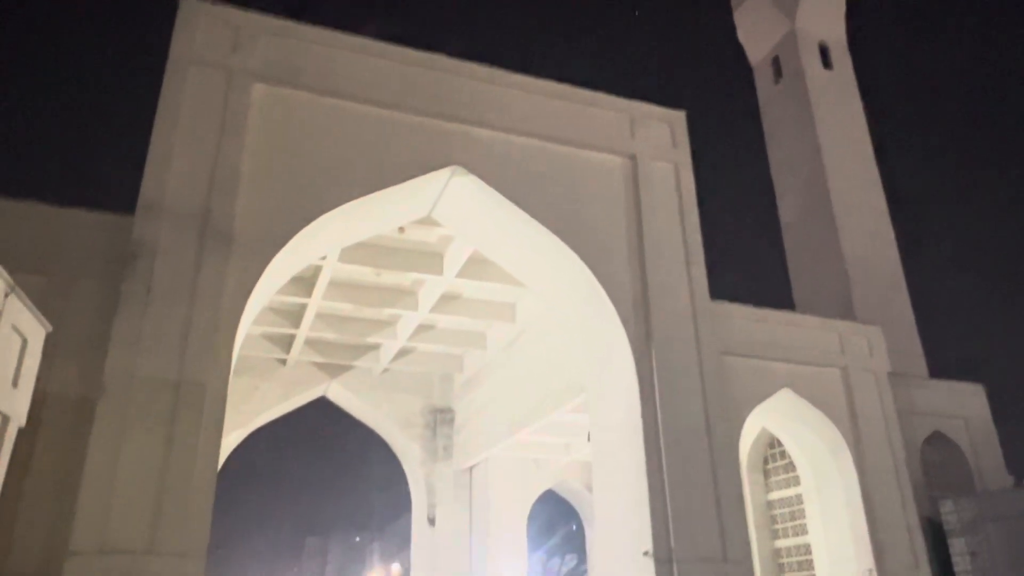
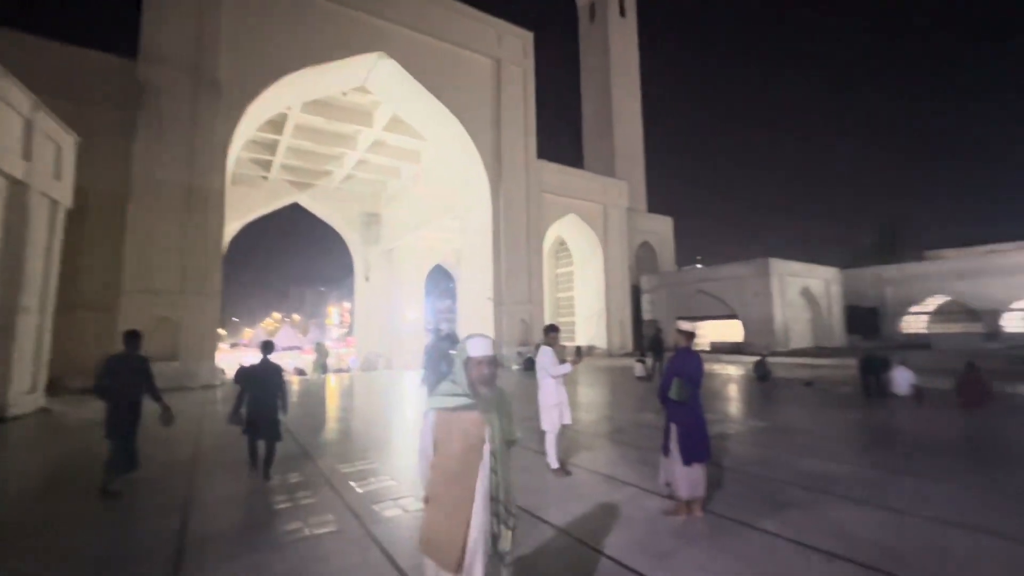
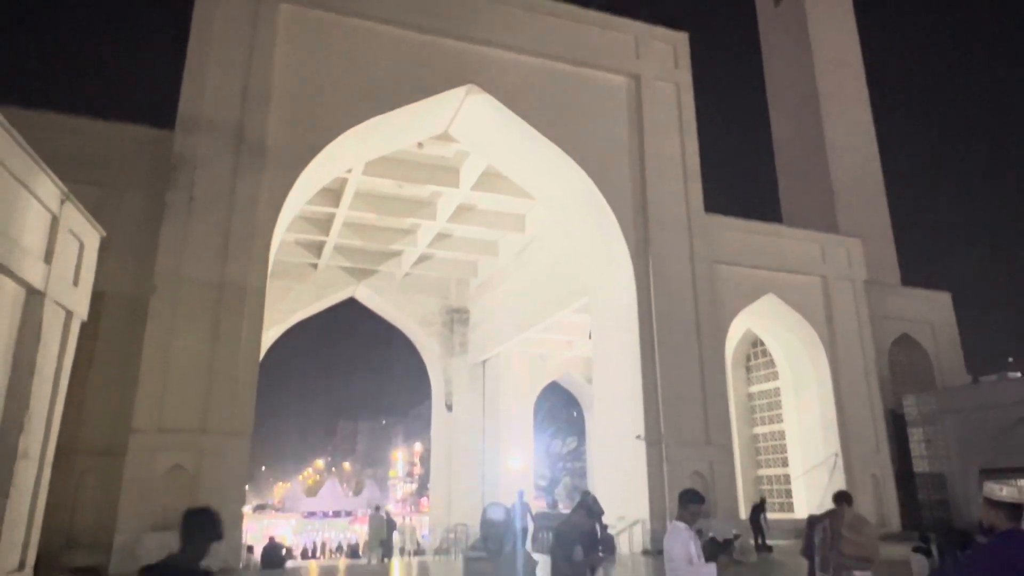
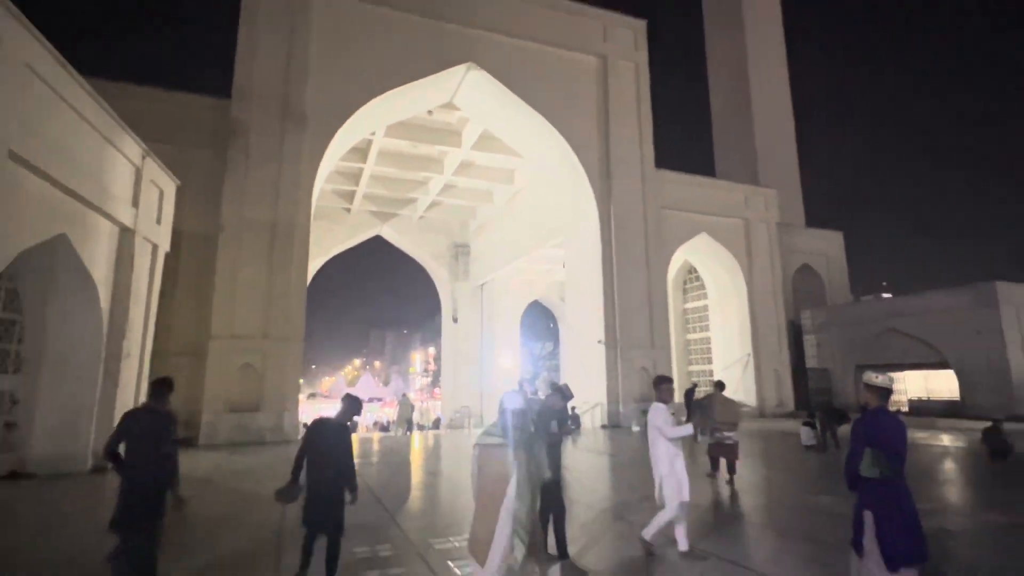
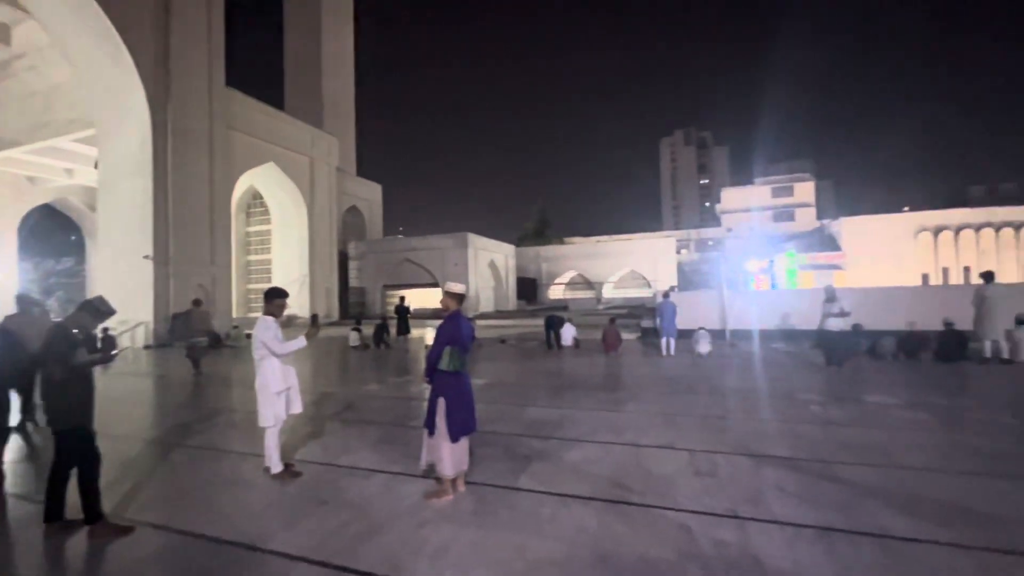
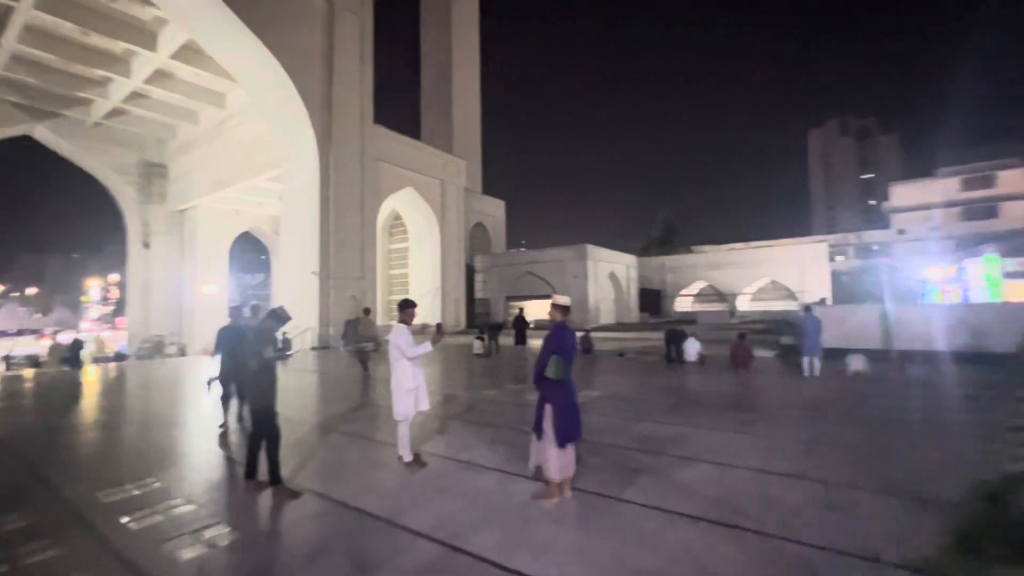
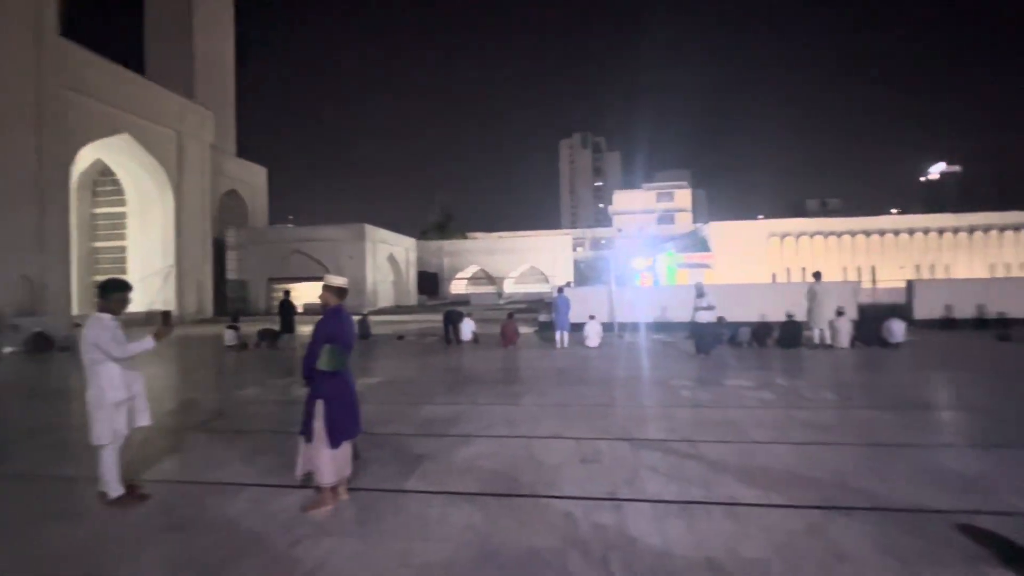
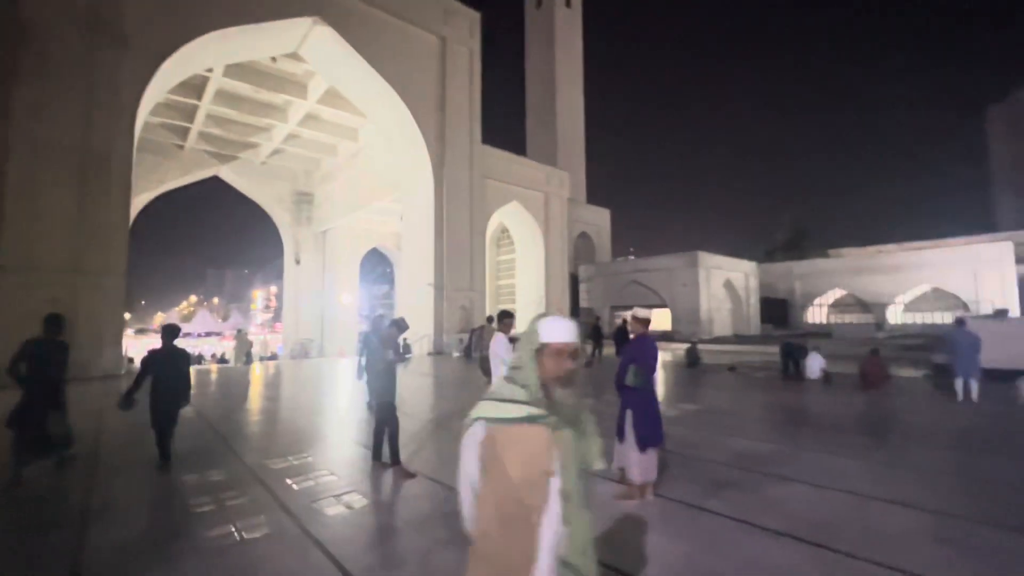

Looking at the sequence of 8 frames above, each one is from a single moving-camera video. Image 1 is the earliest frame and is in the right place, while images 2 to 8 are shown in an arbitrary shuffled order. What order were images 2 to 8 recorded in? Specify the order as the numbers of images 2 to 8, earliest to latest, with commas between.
3, 4, 2, 8, 6, 5, 7
